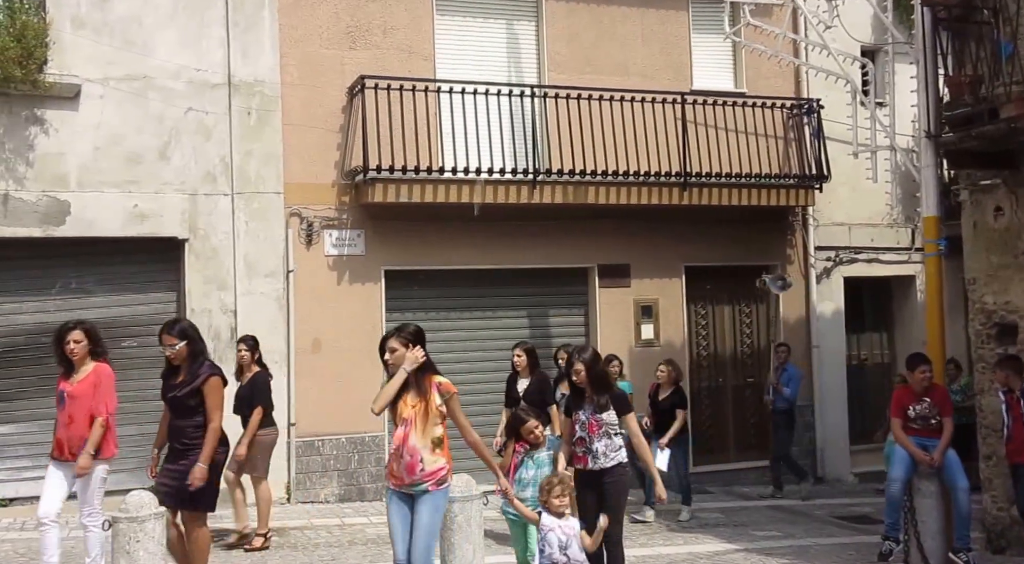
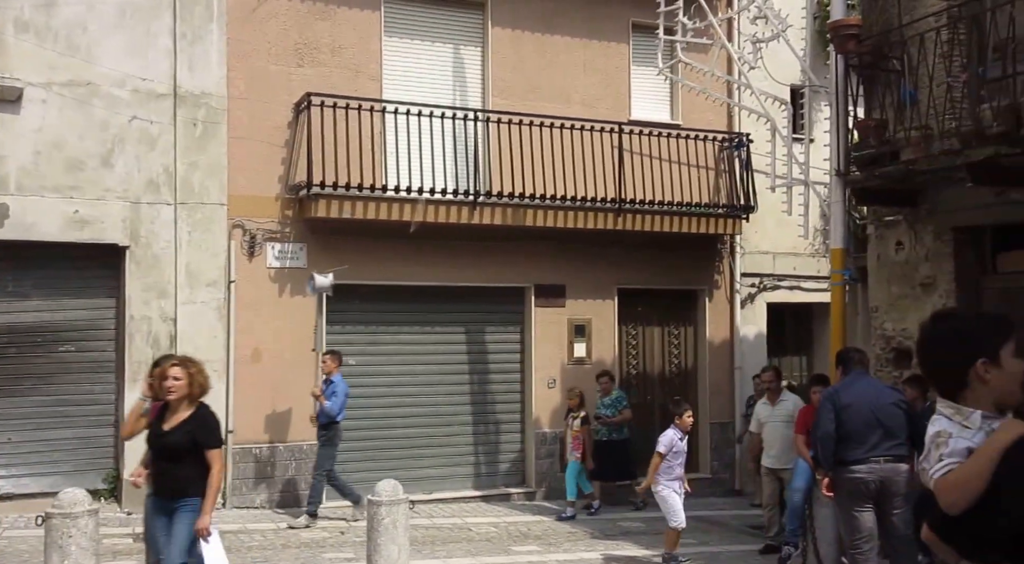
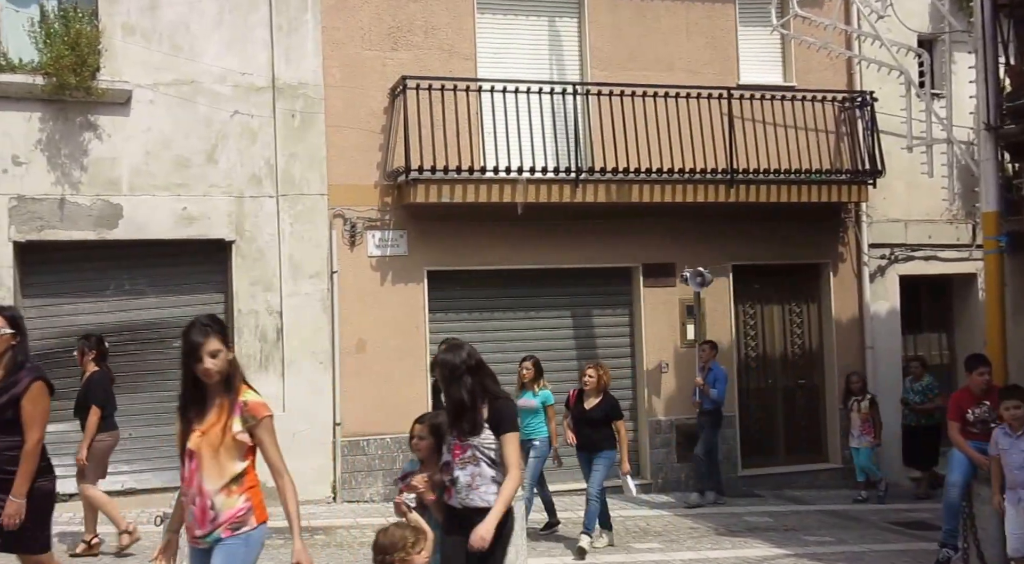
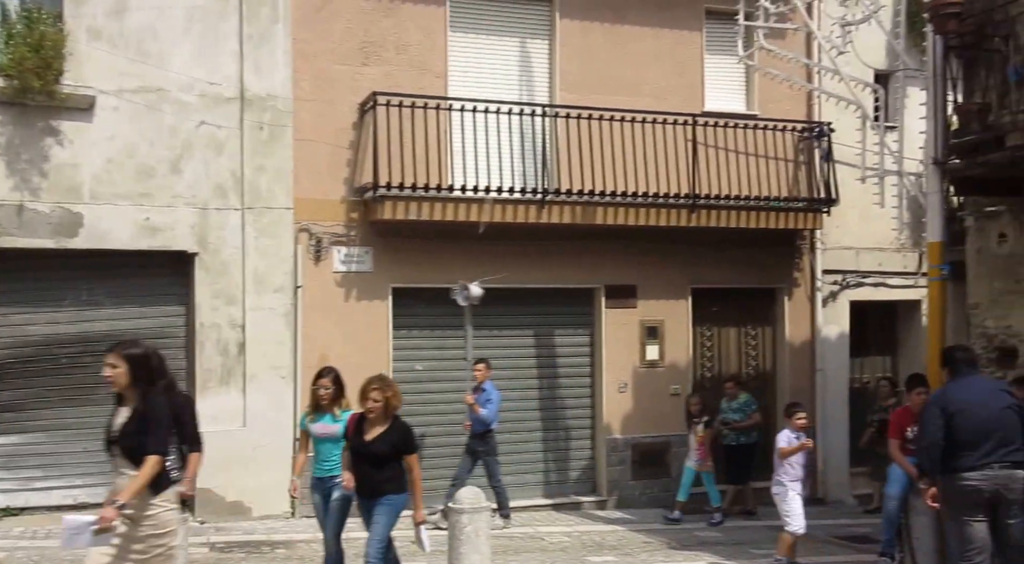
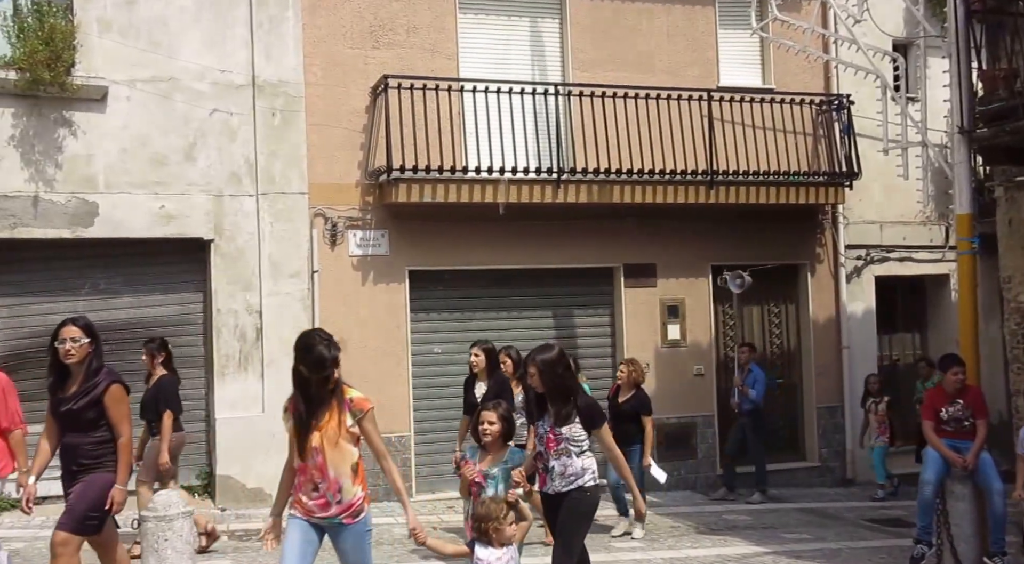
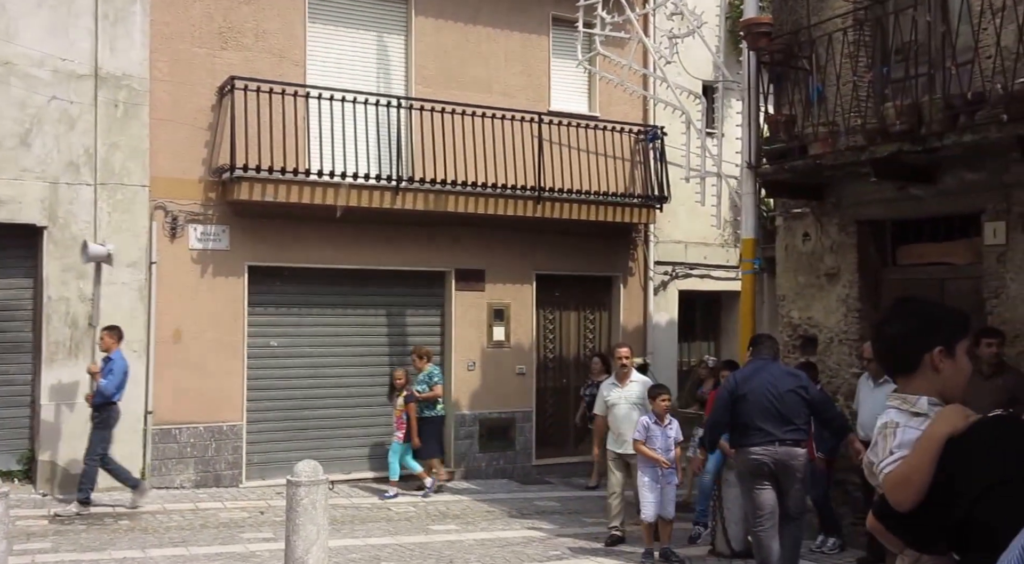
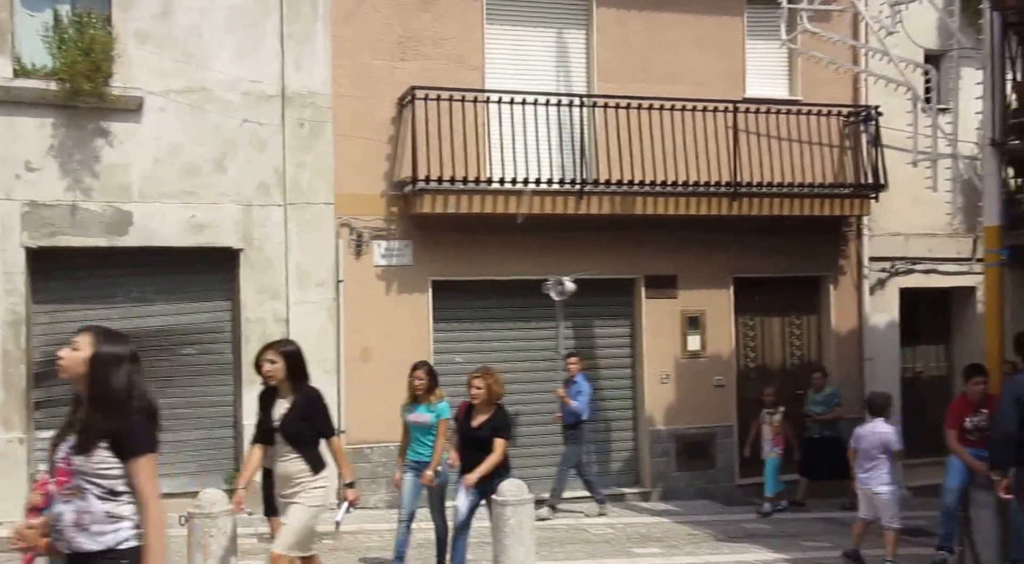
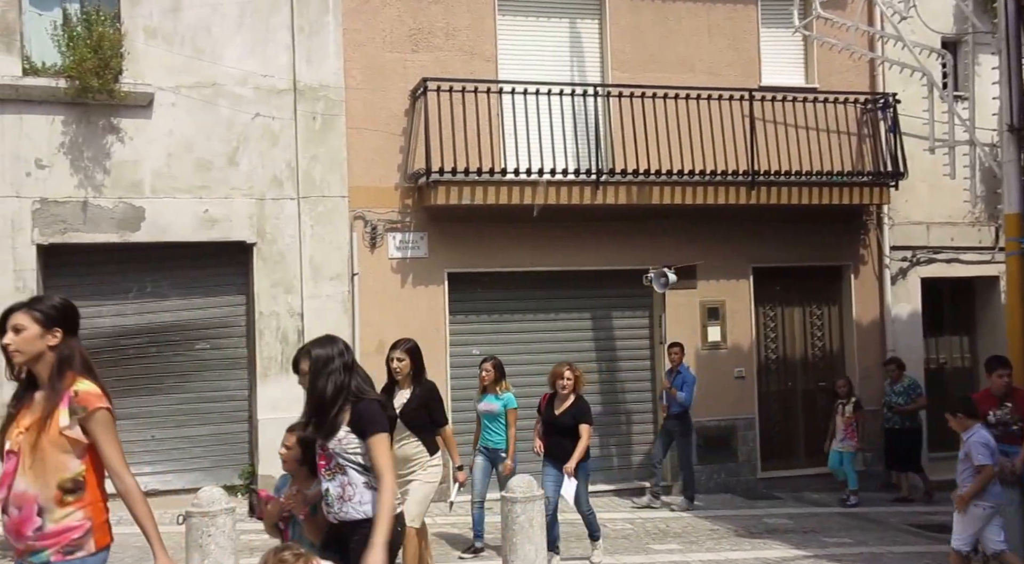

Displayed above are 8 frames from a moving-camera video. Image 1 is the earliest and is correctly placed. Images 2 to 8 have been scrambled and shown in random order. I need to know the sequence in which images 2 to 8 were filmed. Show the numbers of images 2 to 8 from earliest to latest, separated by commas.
5, 3, 8, 7, 4, 2, 6
